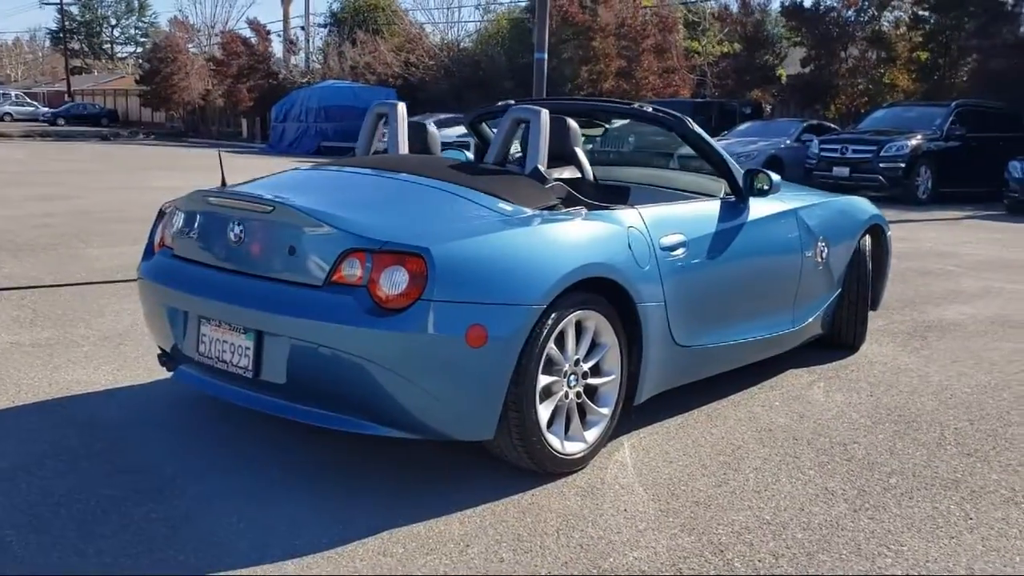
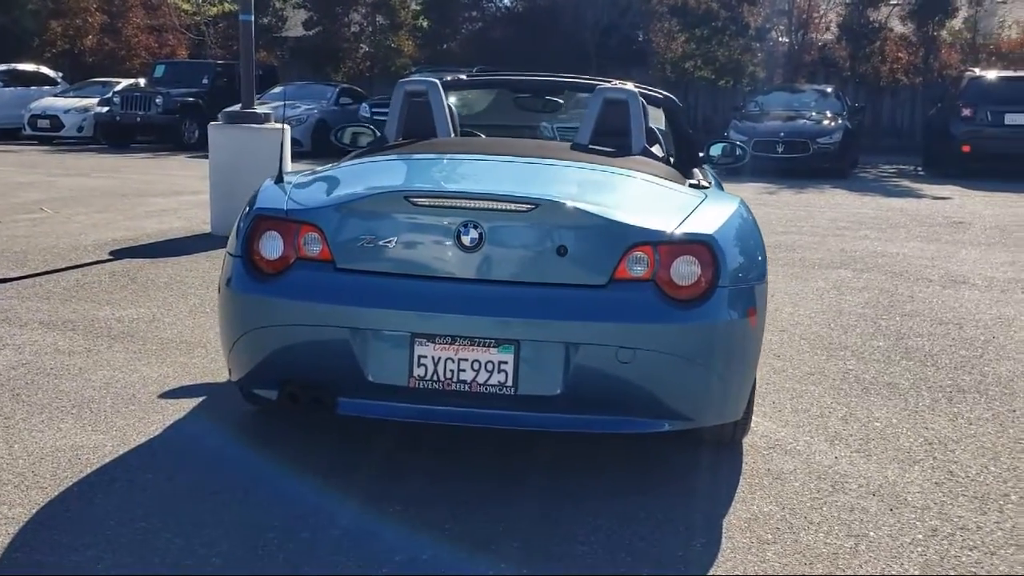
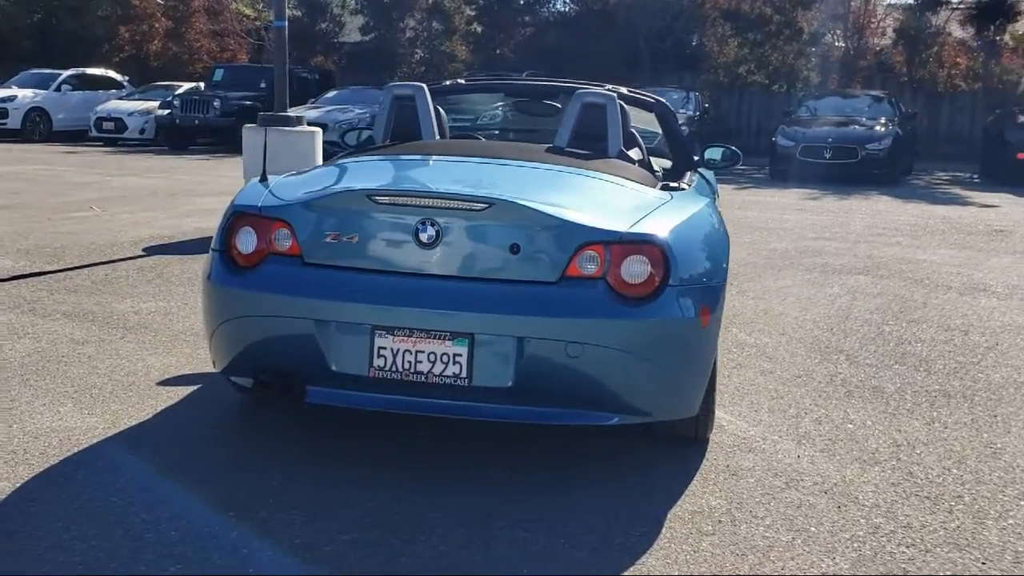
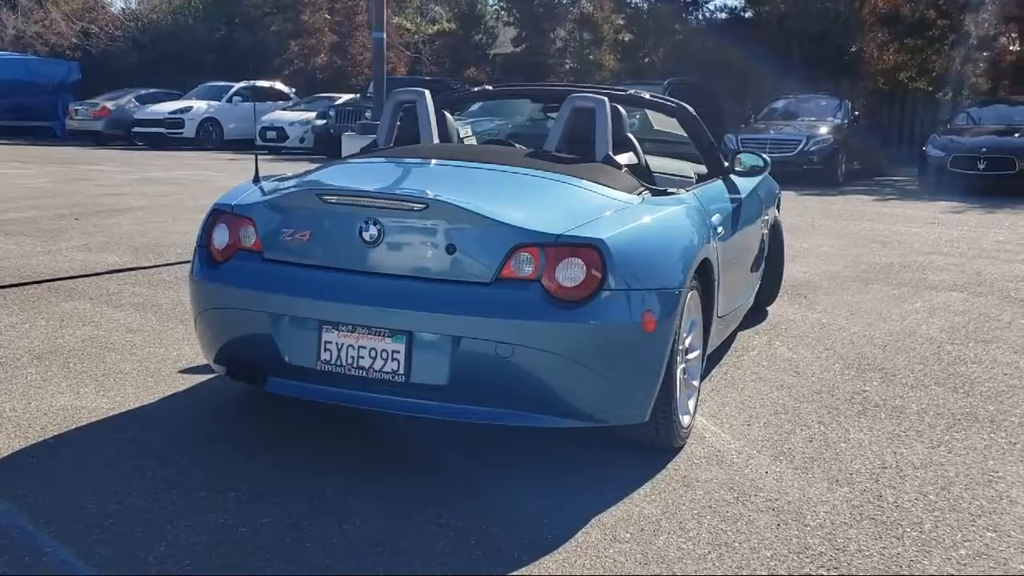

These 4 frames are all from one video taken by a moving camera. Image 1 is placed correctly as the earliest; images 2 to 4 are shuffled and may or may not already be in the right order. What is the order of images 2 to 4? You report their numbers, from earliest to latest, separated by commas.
4, 3, 2
